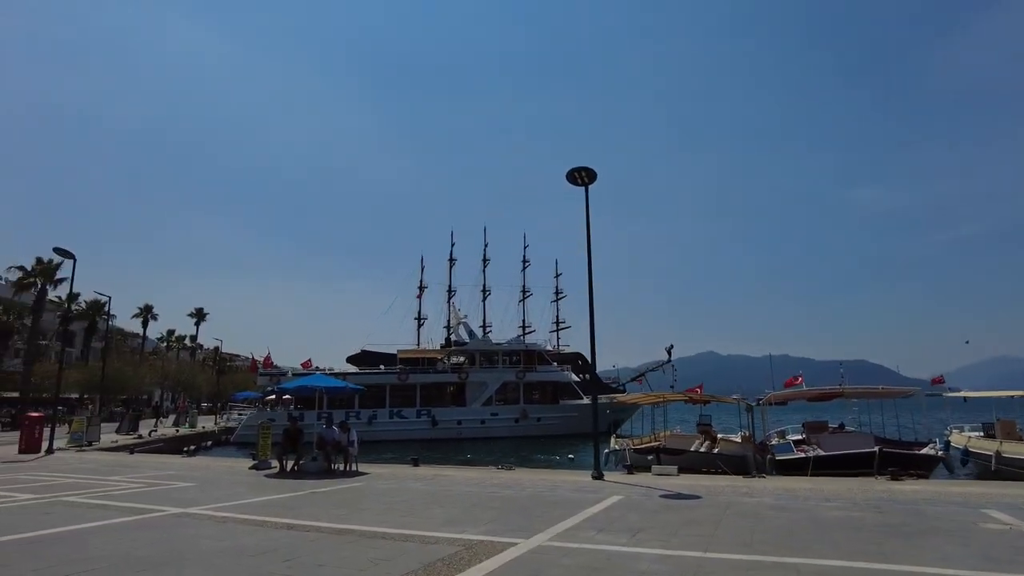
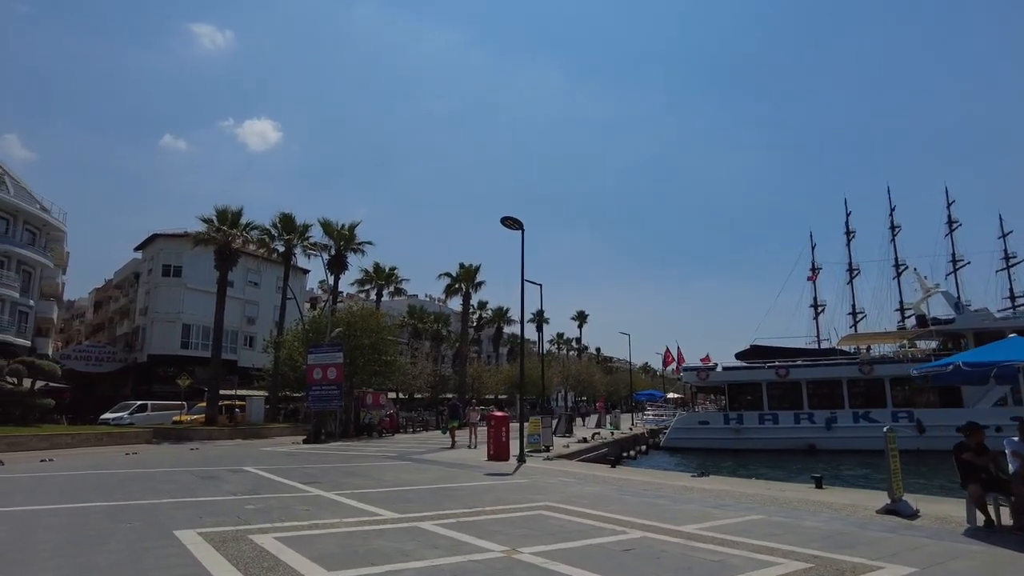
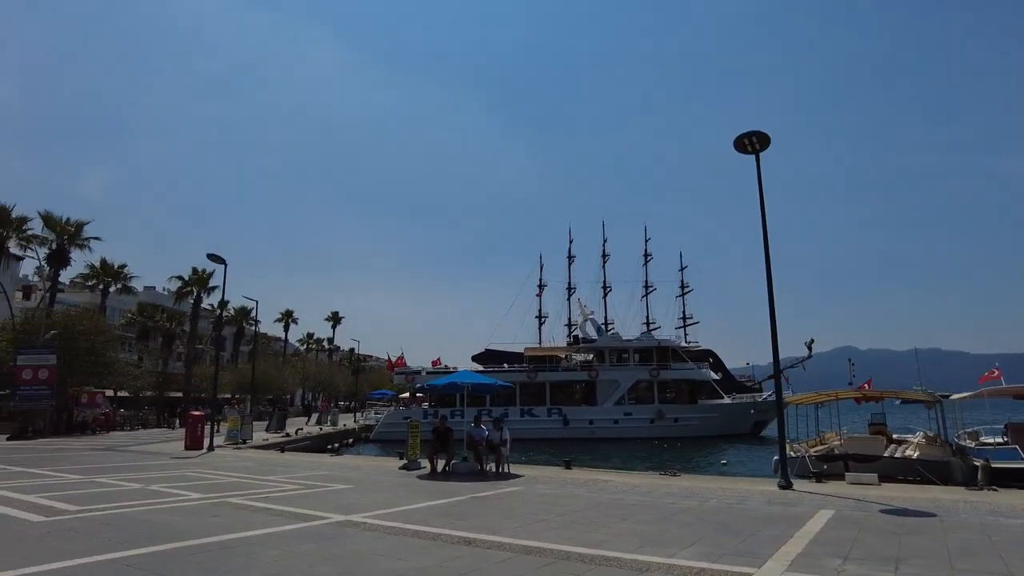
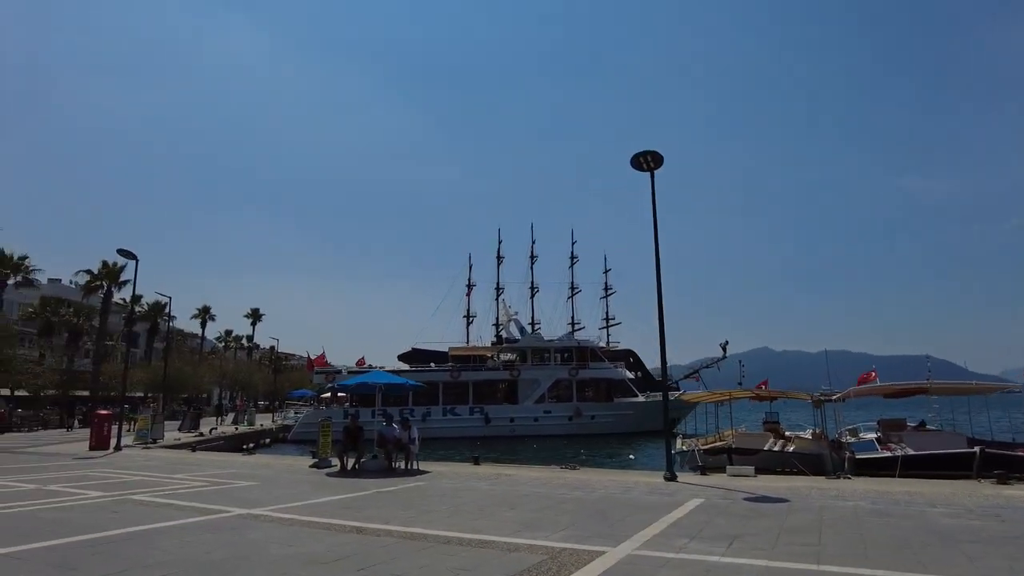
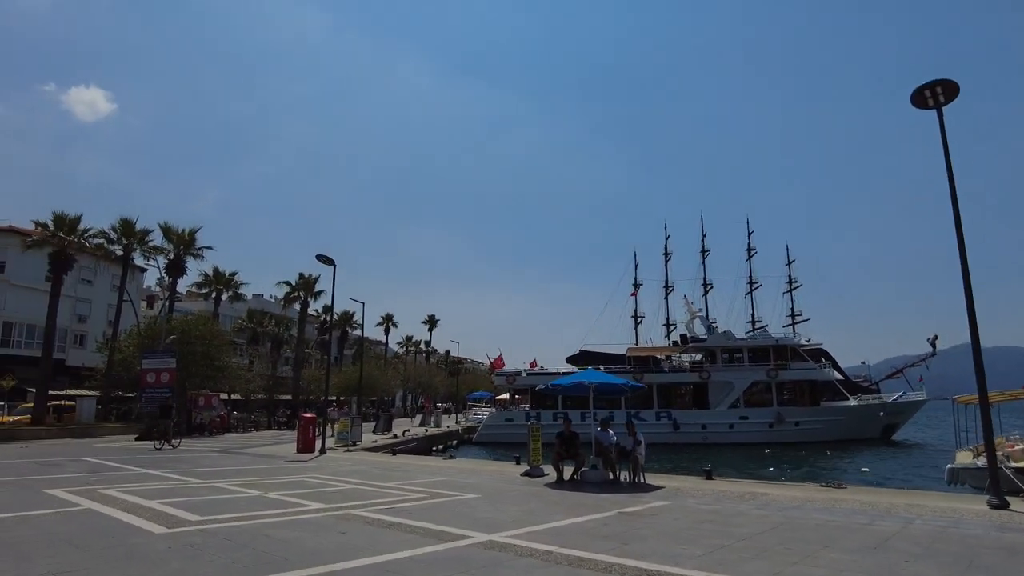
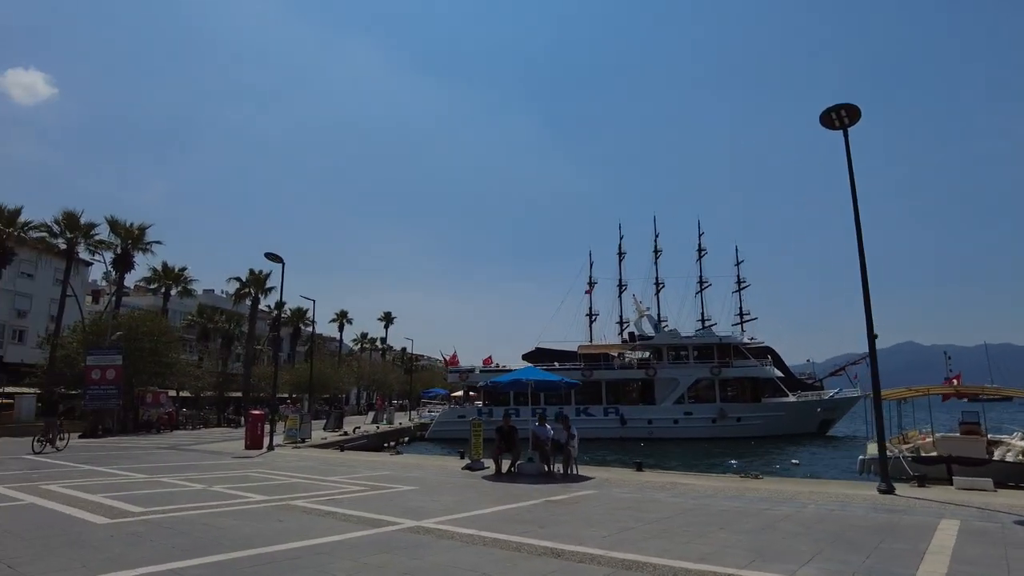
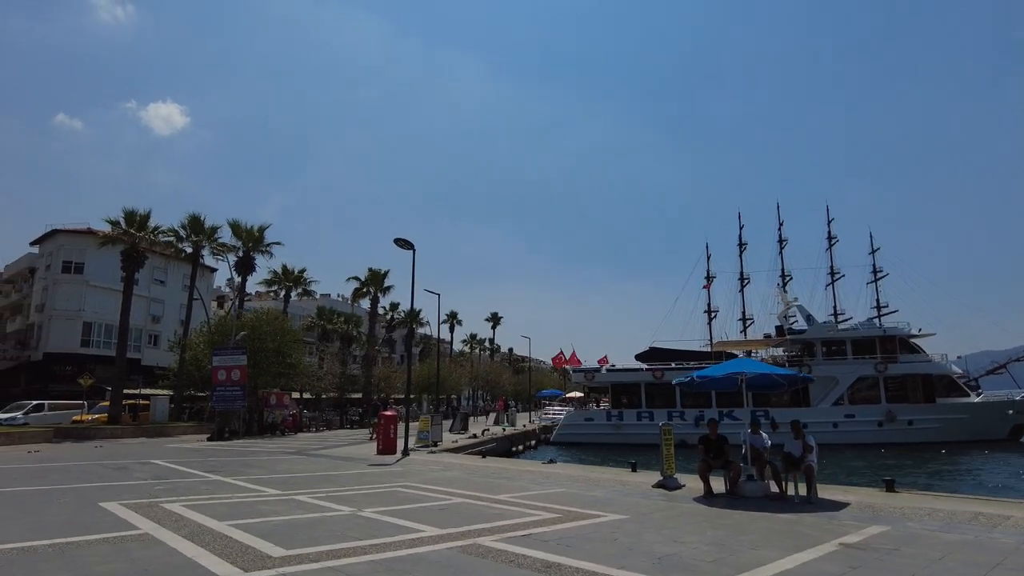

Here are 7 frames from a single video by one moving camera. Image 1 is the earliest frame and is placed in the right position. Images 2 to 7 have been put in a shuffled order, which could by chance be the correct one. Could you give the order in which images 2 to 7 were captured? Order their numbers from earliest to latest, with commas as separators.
4, 3, 6, 5, 7, 2
